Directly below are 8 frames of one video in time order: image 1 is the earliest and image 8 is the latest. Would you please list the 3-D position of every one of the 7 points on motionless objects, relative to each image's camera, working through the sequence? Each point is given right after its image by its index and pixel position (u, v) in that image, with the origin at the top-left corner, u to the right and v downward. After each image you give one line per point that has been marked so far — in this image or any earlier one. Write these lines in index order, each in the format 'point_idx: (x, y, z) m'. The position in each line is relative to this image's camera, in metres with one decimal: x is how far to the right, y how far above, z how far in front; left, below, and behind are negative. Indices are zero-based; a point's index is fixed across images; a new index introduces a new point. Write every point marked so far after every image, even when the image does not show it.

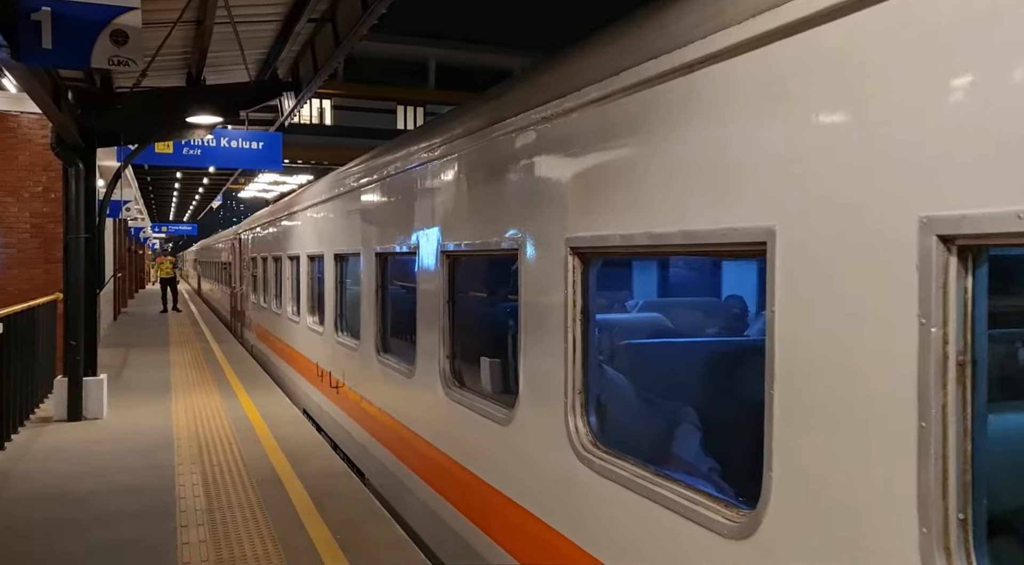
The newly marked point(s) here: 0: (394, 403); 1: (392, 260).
0: (-0.8, -0.8, +5.1) m
1: (-0.8, +0.2, +5.3) m
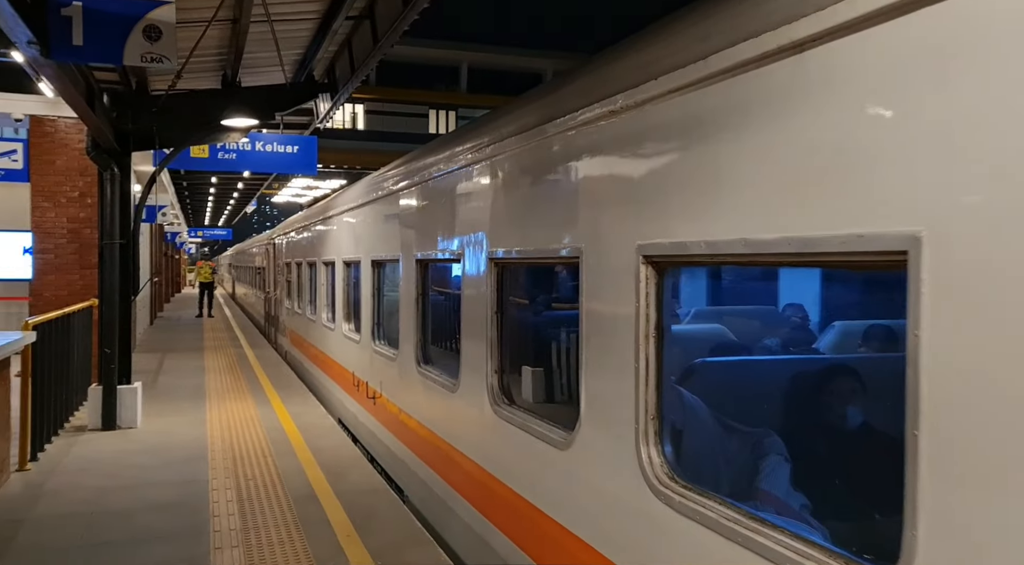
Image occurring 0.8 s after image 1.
0: (-0.5, -0.8, +4.8) m
1: (-0.5, +0.1, +5.1) m
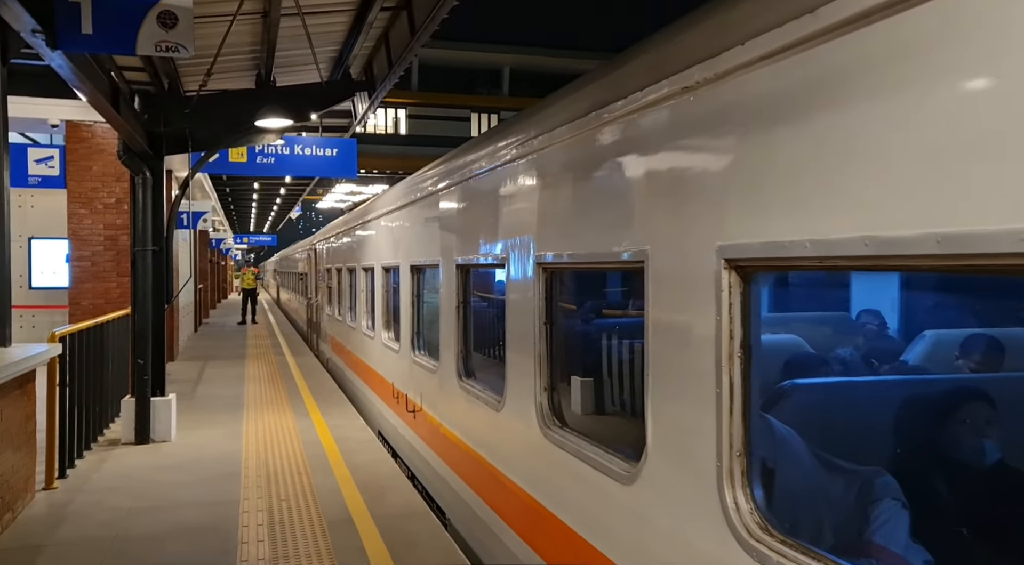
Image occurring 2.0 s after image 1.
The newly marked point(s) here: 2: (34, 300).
0: (-0.2, -0.9, +4.5) m
1: (-0.2, +0.1, +4.7) m
2: (-7.5, -0.3, +12.0) m
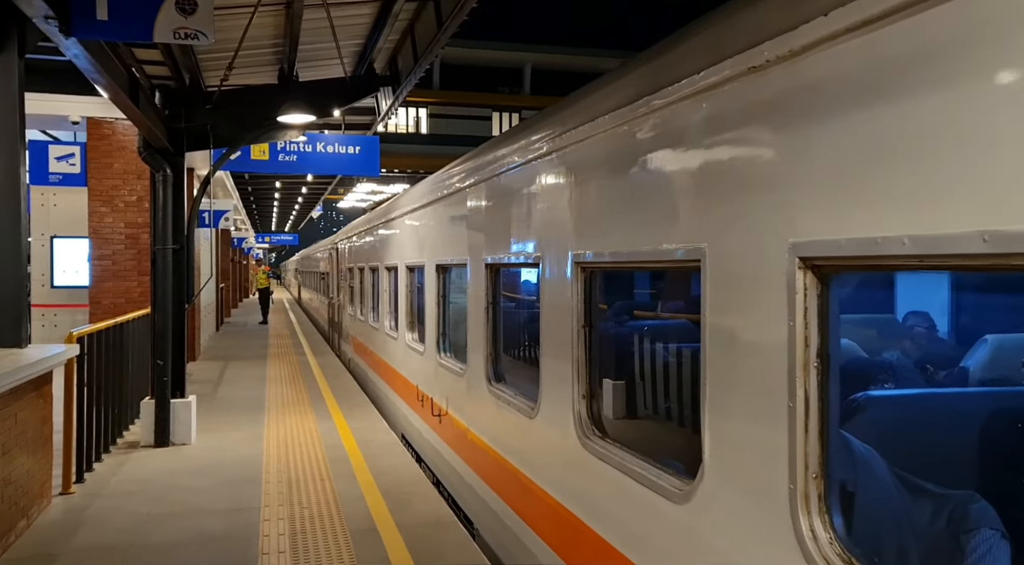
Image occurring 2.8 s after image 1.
0: (0.0, -0.9, +4.3) m
1: (0.0, +0.1, +4.5) m
2: (-7.1, -0.3, +11.9) m
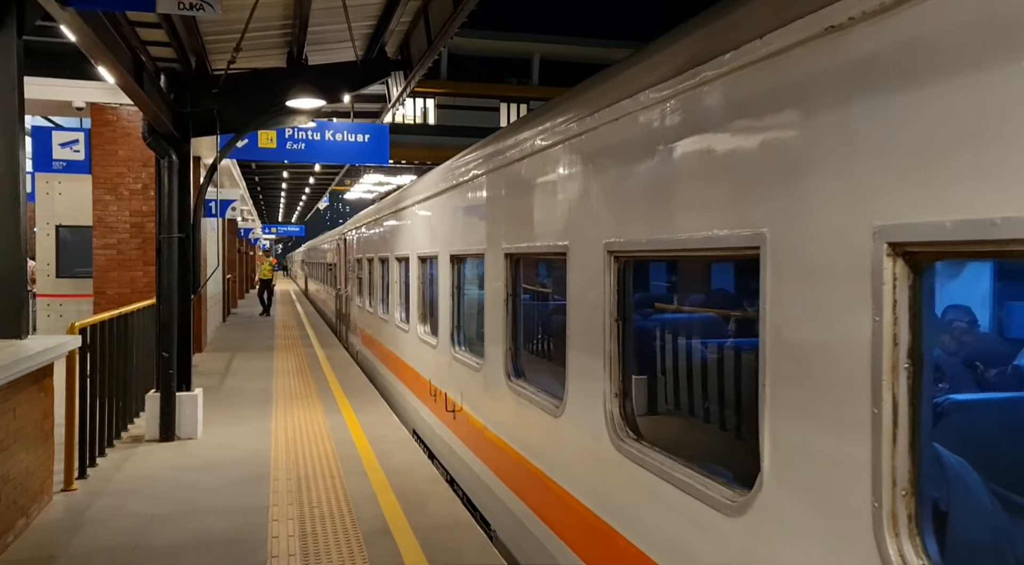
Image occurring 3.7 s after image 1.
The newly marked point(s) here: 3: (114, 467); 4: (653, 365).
0: (+0.1, -0.8, +4.1) m
1: (+0.1, +0.1, +4.3) m
2: (-6.9, -0.1, +11.8) m
3: (-2.8, -1.3, +5.4) m
4: (+0.5, -0.3, +2.8) m
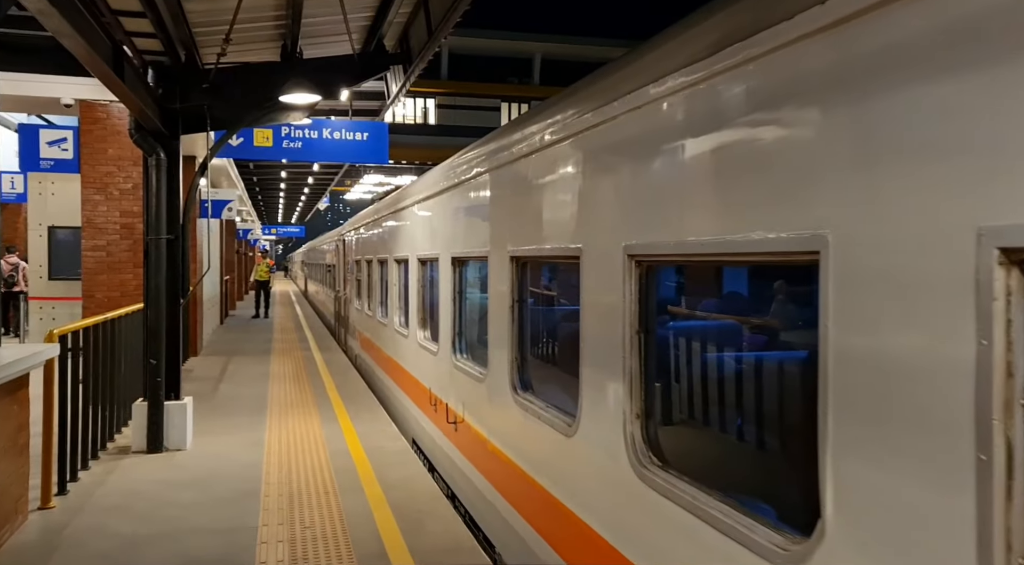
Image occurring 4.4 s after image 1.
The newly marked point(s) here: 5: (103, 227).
0: (+0.1, -0.9, +3.8) m
1: (+0.1, +0.1, +4.0) m
2: (-6.9, -0.1, +11.5) m
3: (-2.7, -1.3, +5.1) m
4: (+0.6, -0.3, +2.6) m
5: (-4.5, +0.6, +8.5) m
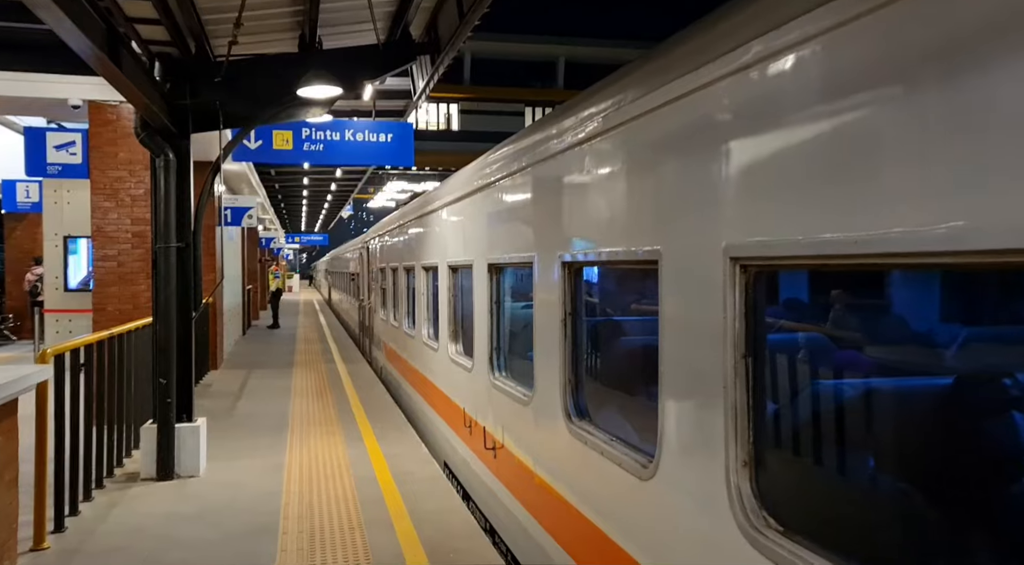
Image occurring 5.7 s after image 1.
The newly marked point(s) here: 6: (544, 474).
0: (+0.3, -0.9, +3.2) m
1: (+0.3, 0.0, +3.4) m
2: (-6.4, -0.3, +11.2) m
3: (-2.5, -1.4, +4.6) m
4: (+0.7, -0.3, +2.0) m
5: (-4.2, +0.5, +8.1) m
6: (+0.2, -1.0, +3.9) m
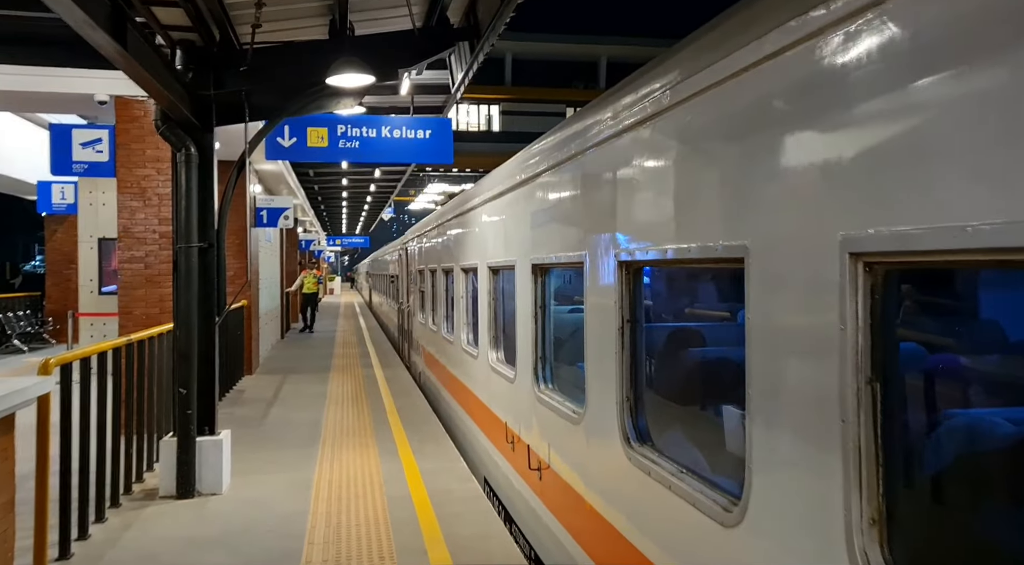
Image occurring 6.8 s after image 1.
0: (+0.5, -0.9, +2.7) m
1: (+0.5, 0.0, +3.0) m
2: (-5.8, -0.3, +11.0) m
3: (-2.2, -1.4, +4.3) m
4: (+0.9, -0.4, +1.5) m
5: (-3.7, +0.5, +7.9) m
6: (+0.4, -1.0, +3.4) m
